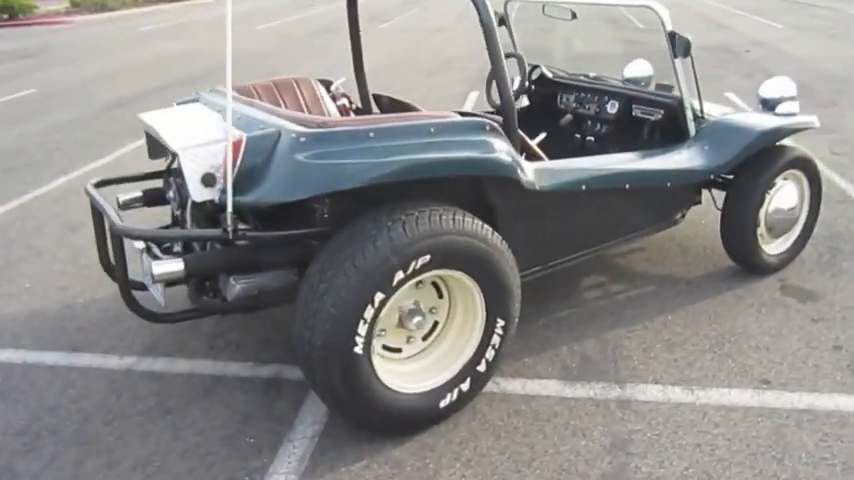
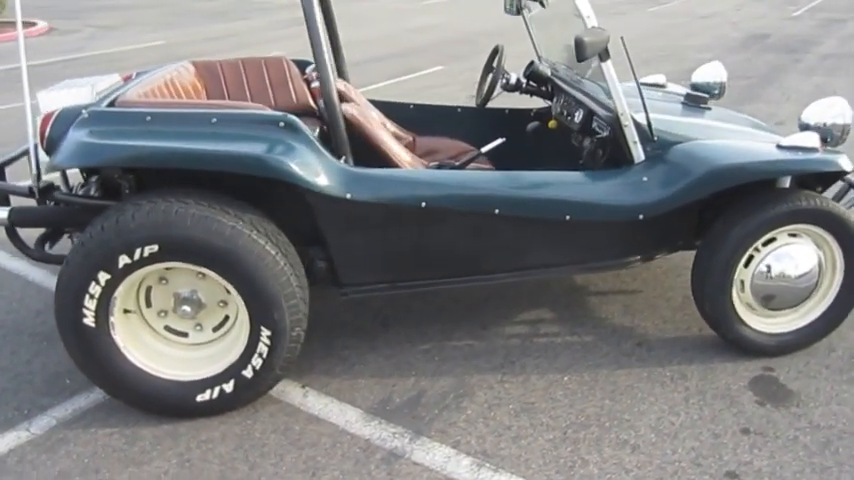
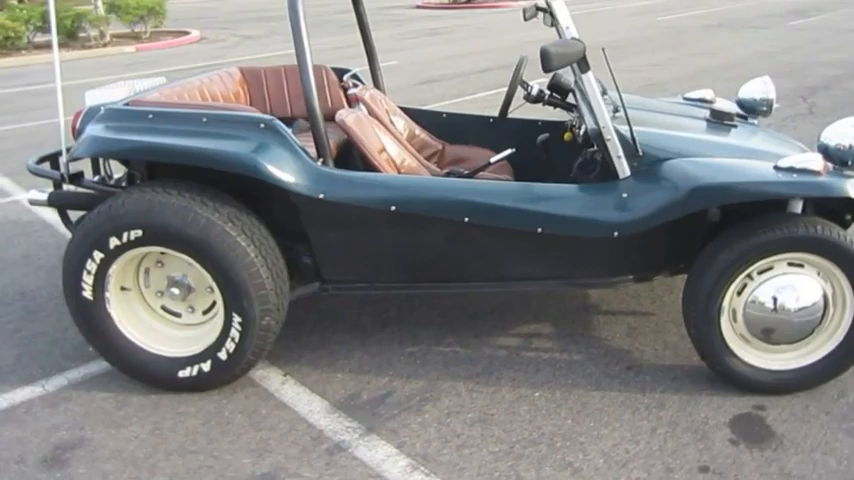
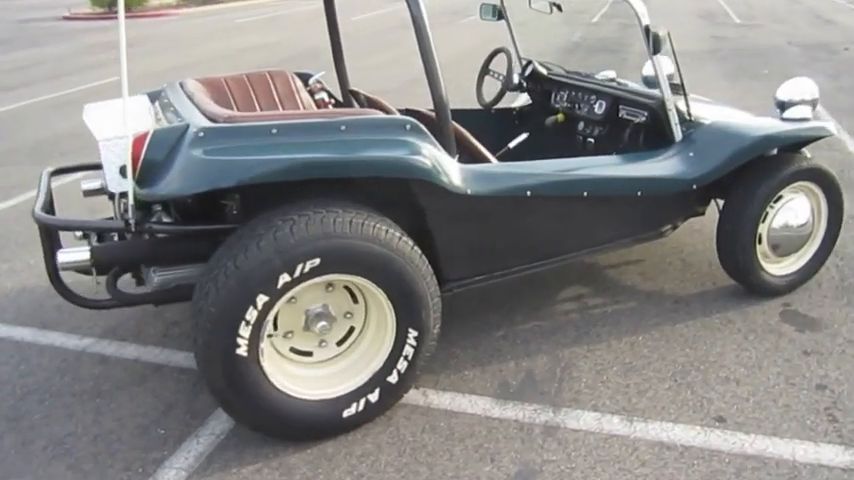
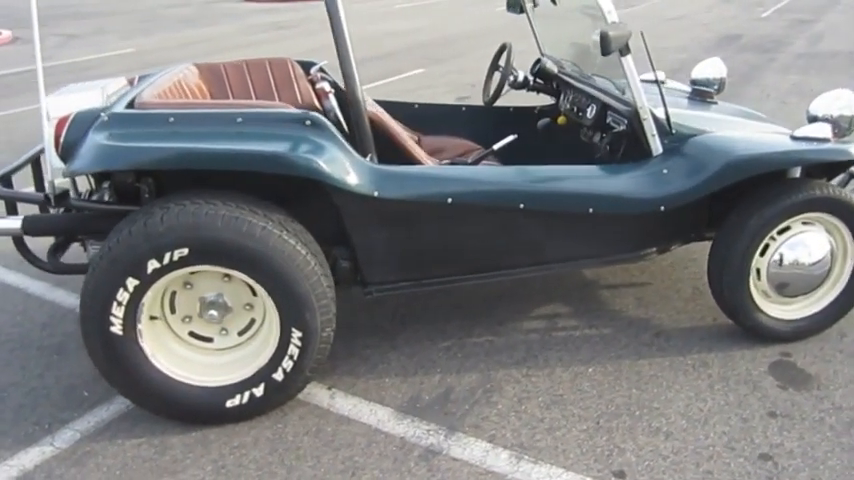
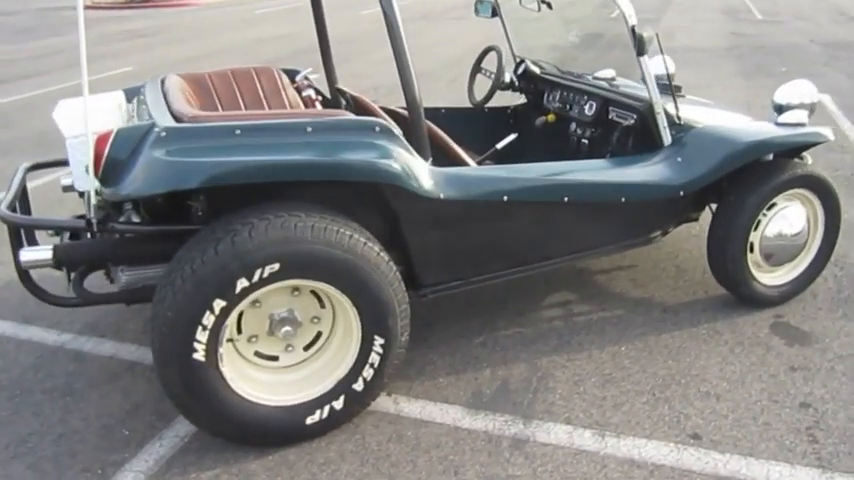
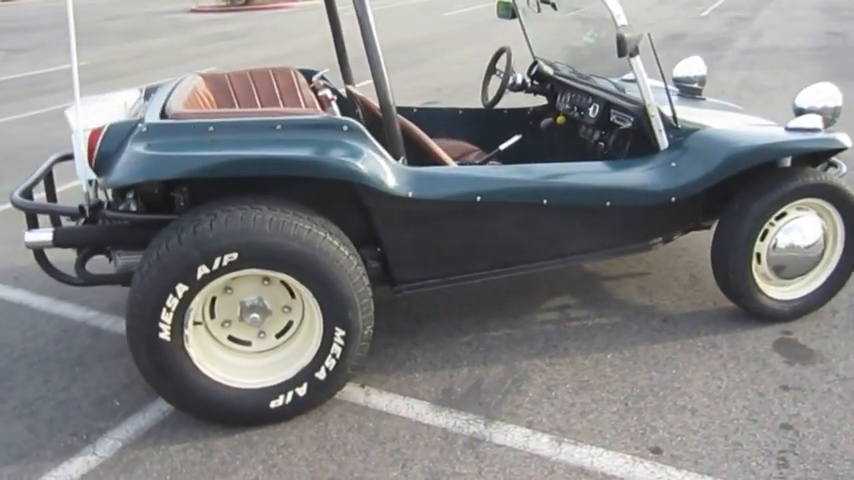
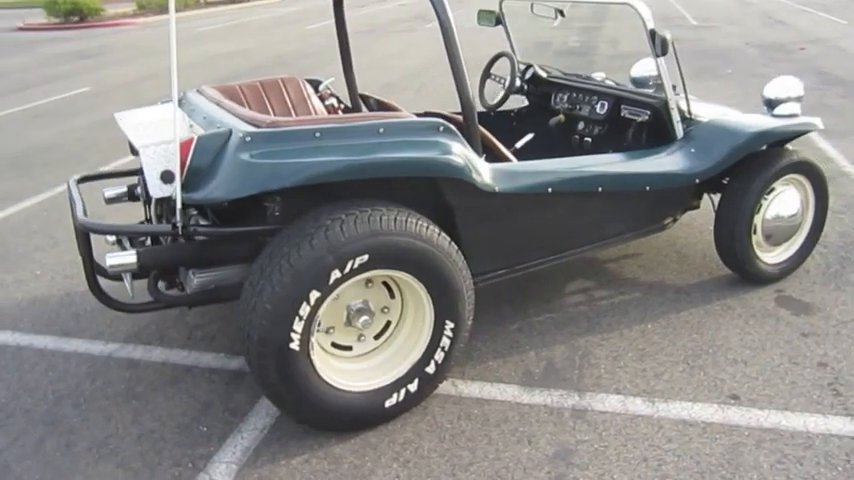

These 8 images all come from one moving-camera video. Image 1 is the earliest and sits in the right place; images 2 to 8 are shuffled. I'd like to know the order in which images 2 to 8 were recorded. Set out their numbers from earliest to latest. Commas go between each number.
8, 4, 6, 7, 5, 2, 3
